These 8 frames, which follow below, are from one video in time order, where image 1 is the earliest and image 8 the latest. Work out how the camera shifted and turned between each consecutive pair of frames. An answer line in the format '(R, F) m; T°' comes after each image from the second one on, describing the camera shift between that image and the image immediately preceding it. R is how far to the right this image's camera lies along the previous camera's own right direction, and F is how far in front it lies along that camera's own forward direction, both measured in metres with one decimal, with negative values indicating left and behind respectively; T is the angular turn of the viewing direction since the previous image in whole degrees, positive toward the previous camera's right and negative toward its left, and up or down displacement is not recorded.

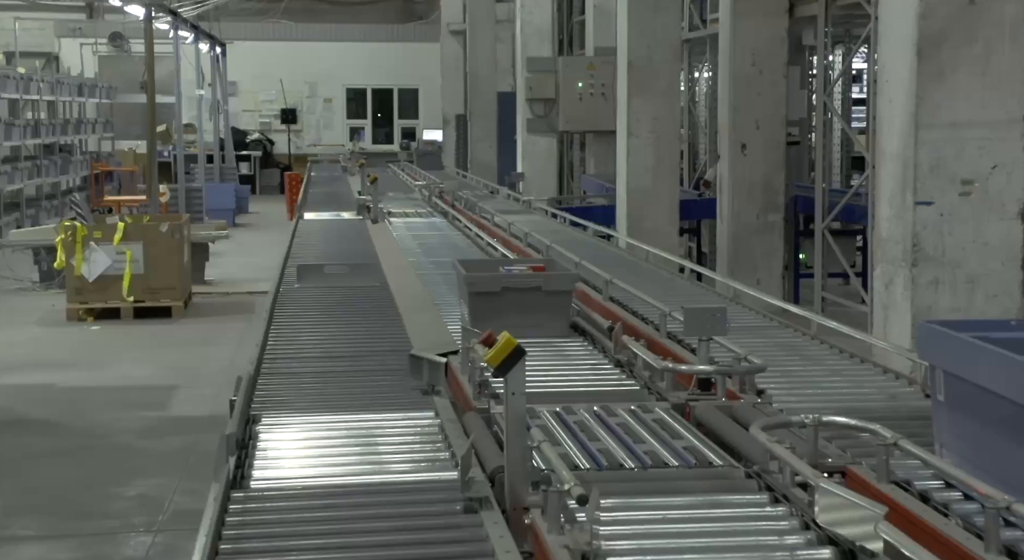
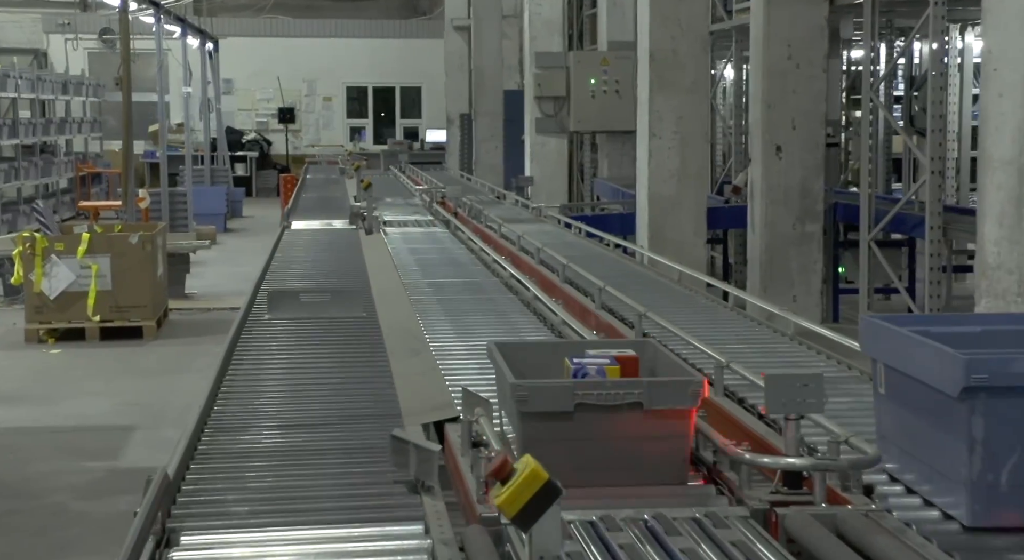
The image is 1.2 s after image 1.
(0.0, +0.9) m; 0°
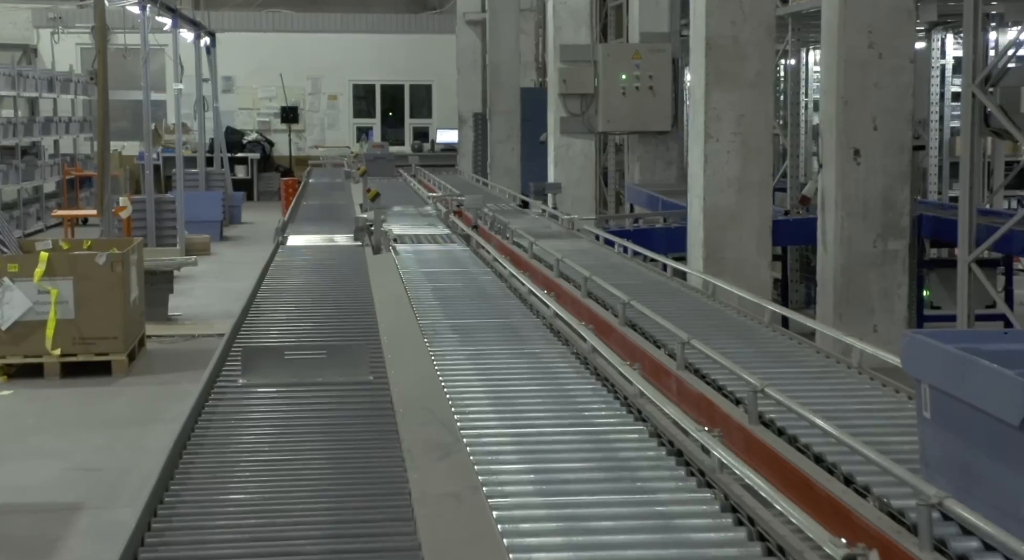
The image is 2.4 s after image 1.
(-0.1, +1.2) m; 0°
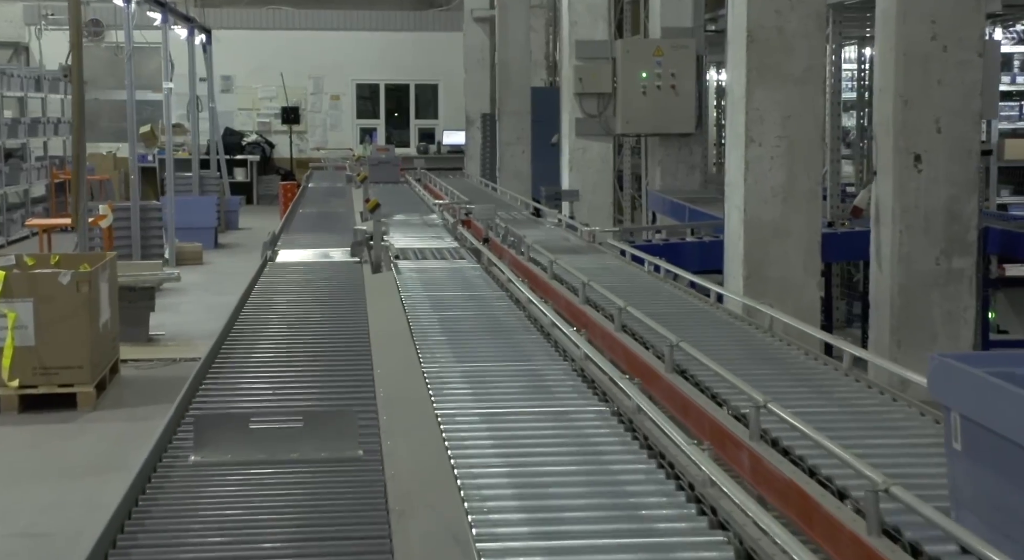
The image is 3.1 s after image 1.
(0.0, +0.8) m; 0°
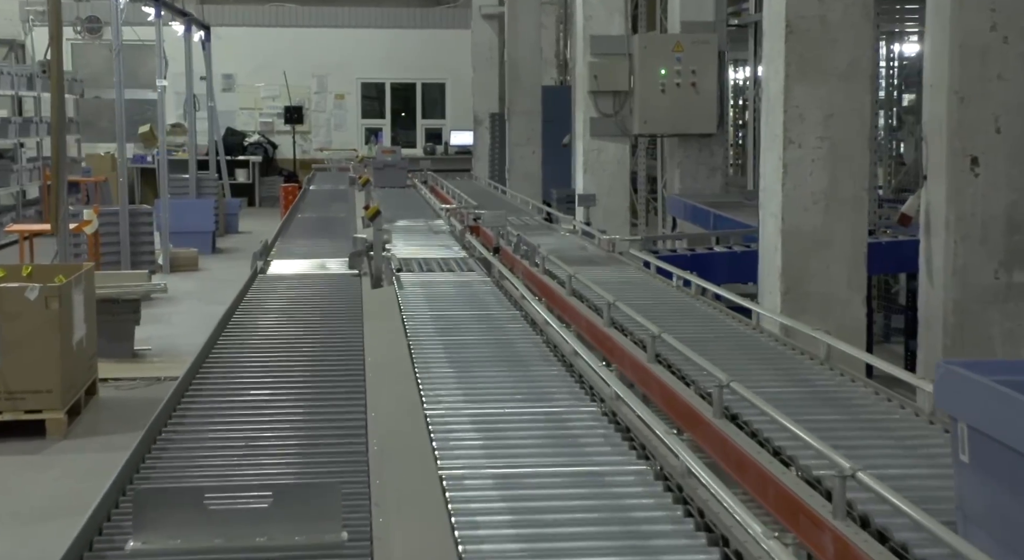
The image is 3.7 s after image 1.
(0.0, +0.6) m; 0°
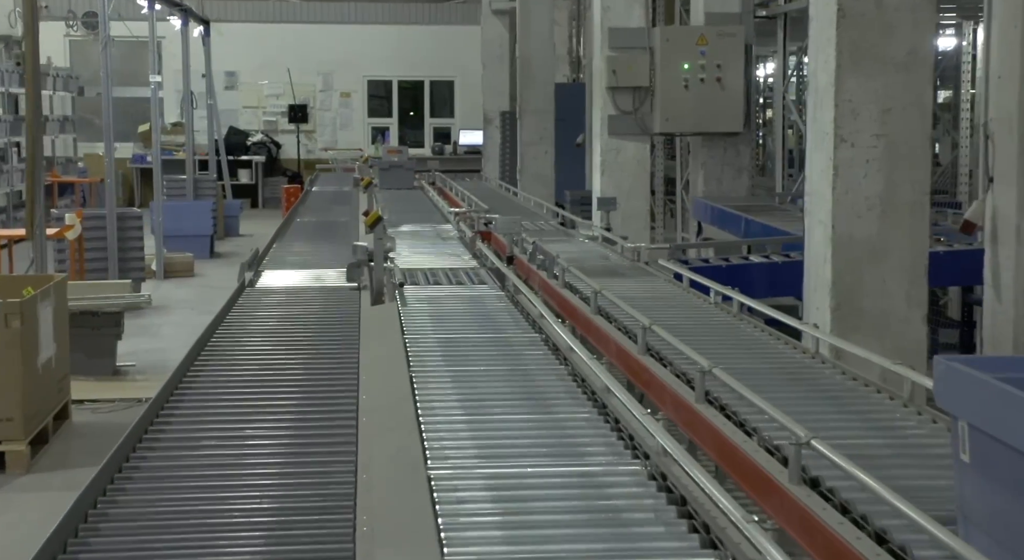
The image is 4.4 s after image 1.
(0.0, +0.6) m; 0°
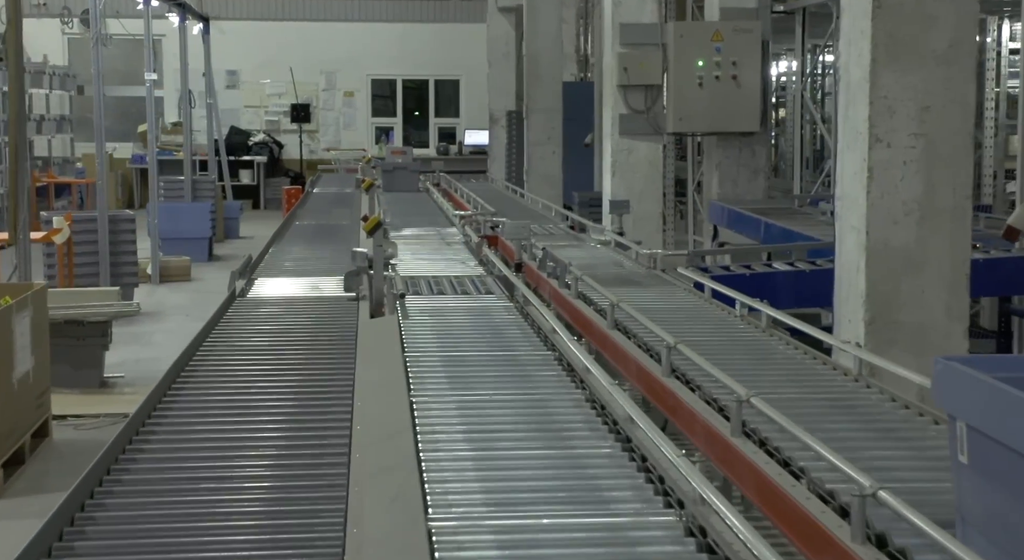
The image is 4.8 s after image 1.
(0.0, +0.3) m; 0°
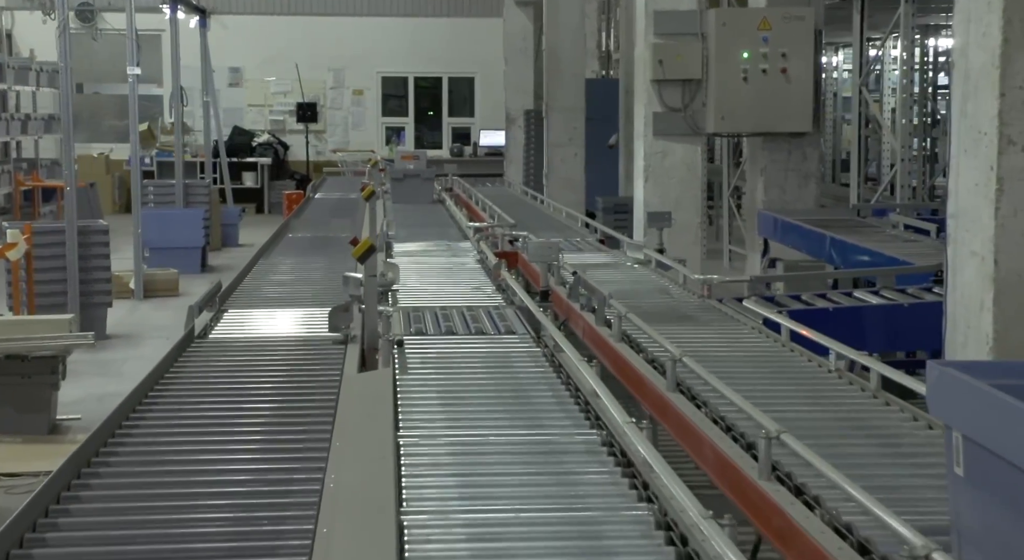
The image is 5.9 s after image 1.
(0.0, +1.0) m; -1°
